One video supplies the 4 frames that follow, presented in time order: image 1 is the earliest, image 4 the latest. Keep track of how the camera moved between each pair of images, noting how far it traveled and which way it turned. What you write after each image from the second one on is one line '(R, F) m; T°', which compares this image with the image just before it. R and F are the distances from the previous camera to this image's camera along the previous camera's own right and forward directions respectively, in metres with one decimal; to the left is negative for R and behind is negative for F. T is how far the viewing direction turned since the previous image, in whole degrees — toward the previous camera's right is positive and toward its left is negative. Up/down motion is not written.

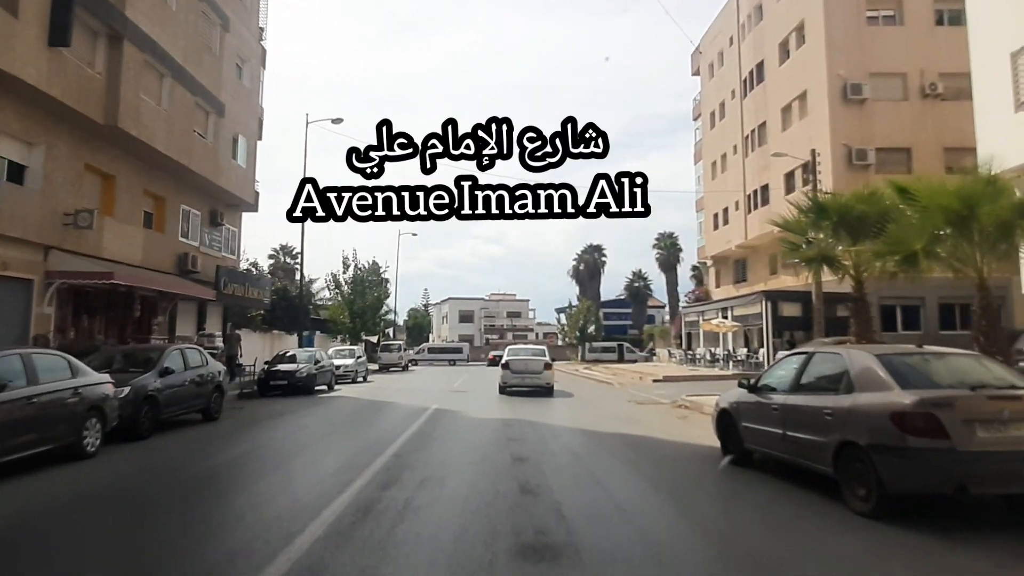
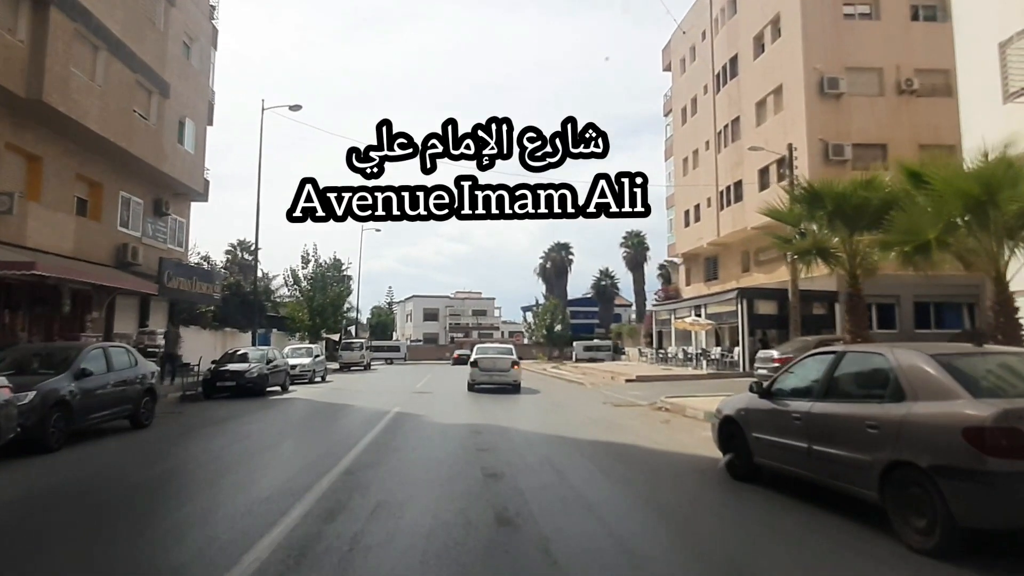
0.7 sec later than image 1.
(-0.1, +1.4) m; +3°
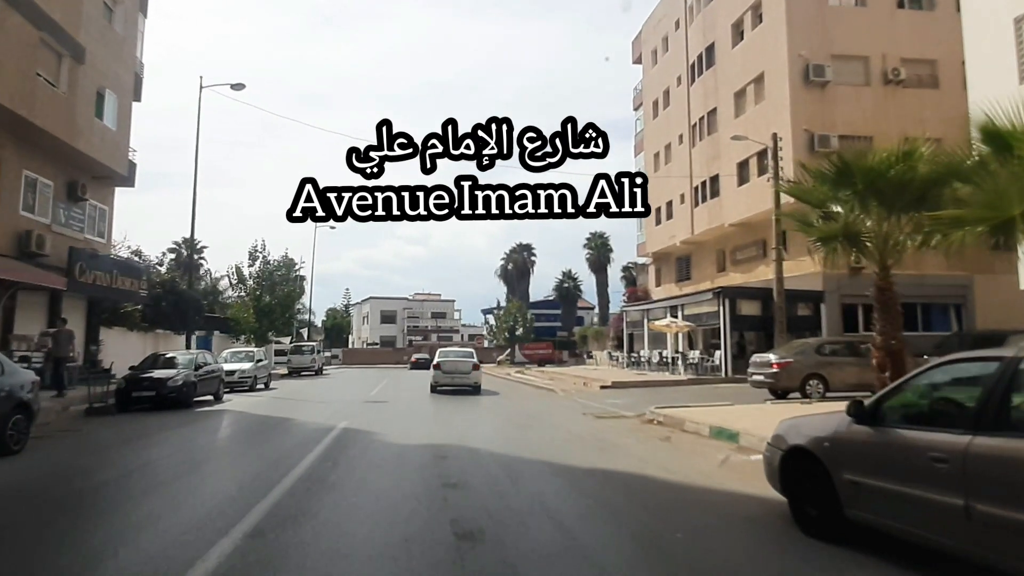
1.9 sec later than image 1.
(-0.2, +2.5) m; +3°
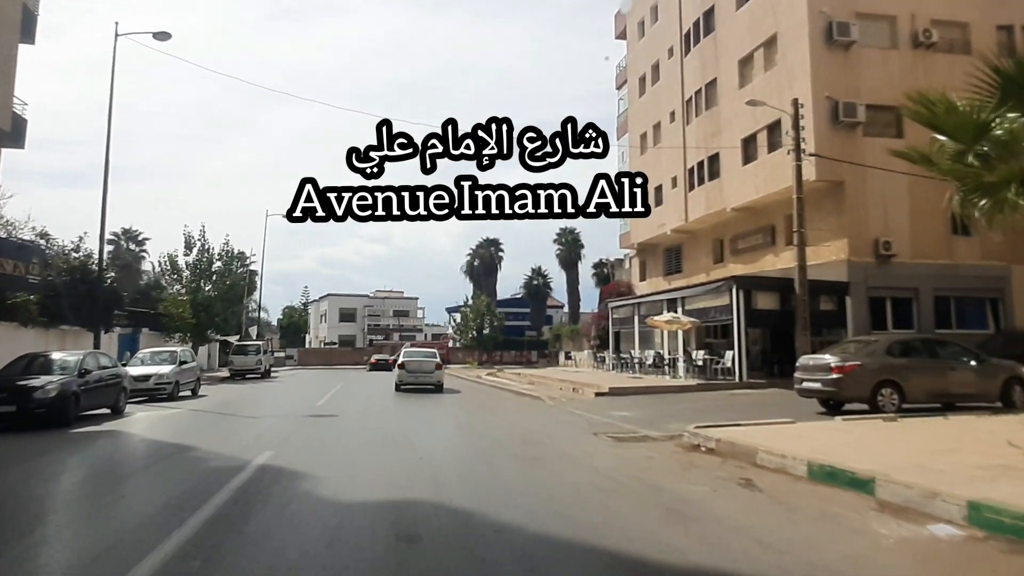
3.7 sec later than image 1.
(-0.4, +4.4) m; +3°
